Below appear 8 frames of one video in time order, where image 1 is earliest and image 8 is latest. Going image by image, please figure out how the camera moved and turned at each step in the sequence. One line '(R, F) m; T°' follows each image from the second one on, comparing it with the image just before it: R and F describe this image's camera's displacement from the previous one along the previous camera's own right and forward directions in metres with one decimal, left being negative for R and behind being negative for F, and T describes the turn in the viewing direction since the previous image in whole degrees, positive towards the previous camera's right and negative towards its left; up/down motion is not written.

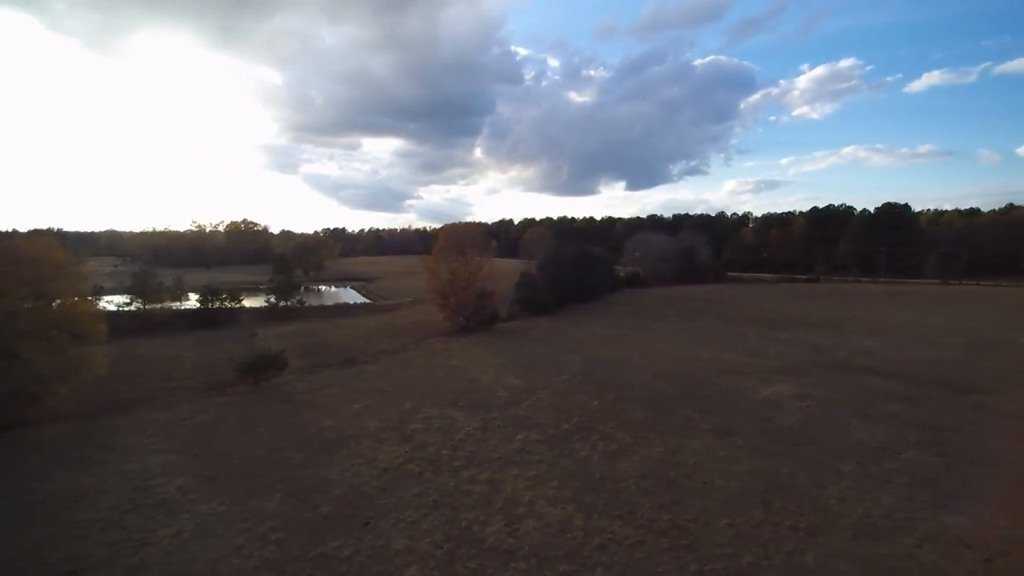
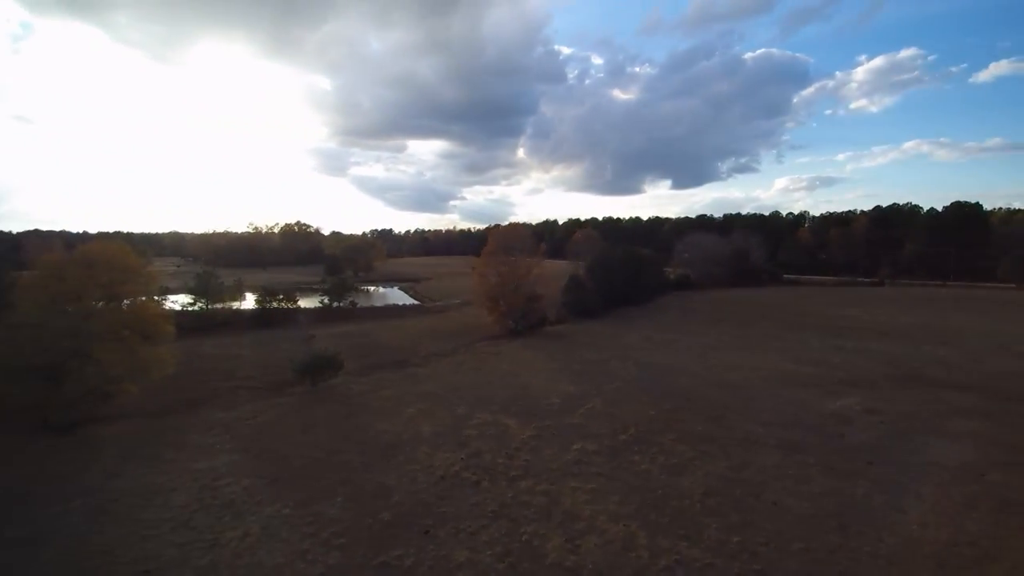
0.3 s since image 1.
(-0.5, +0.2) m; -5°
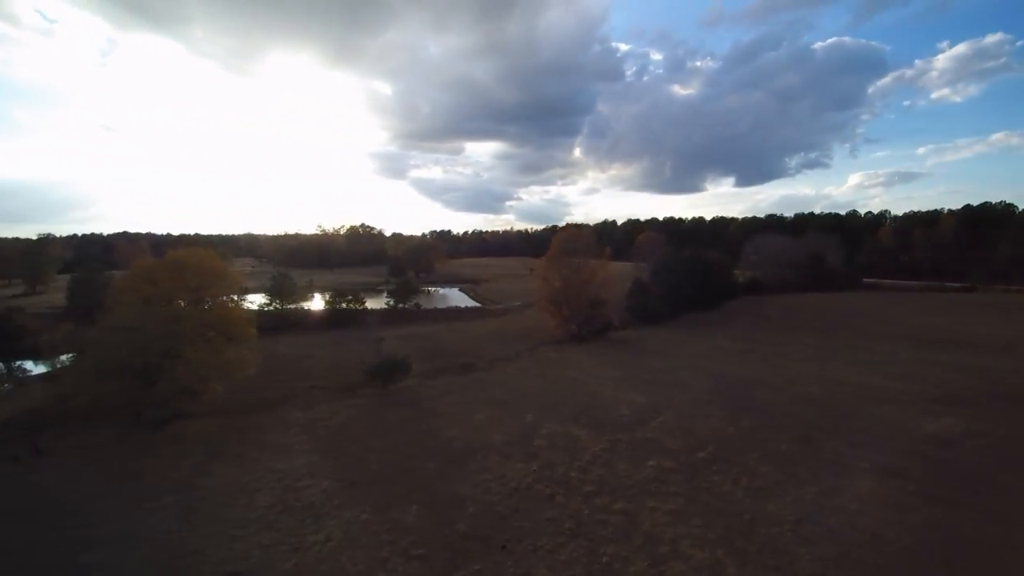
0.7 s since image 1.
(-0.6, +0.2) m; -6°
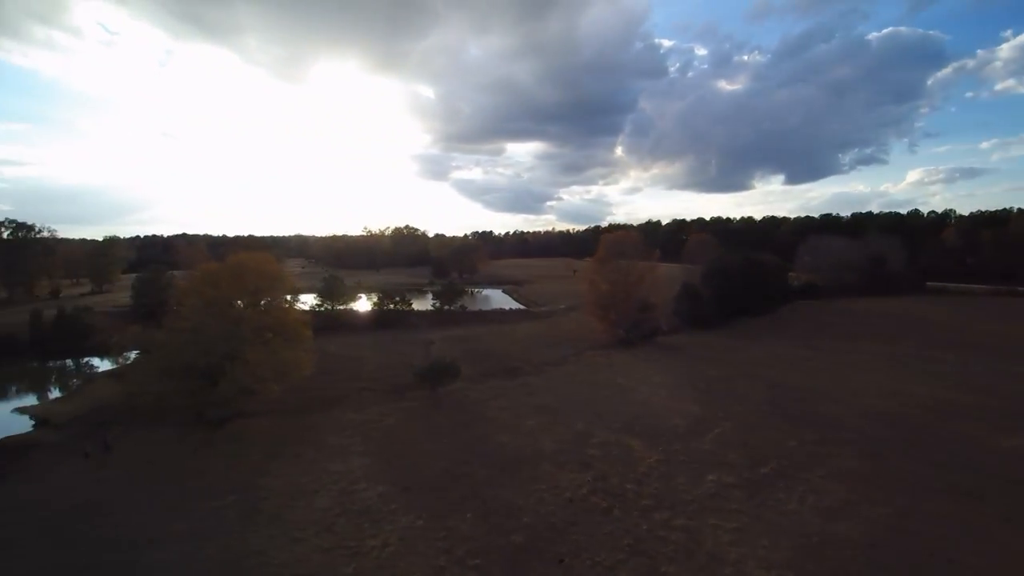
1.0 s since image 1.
(-0.5, +0.2) m; -4°
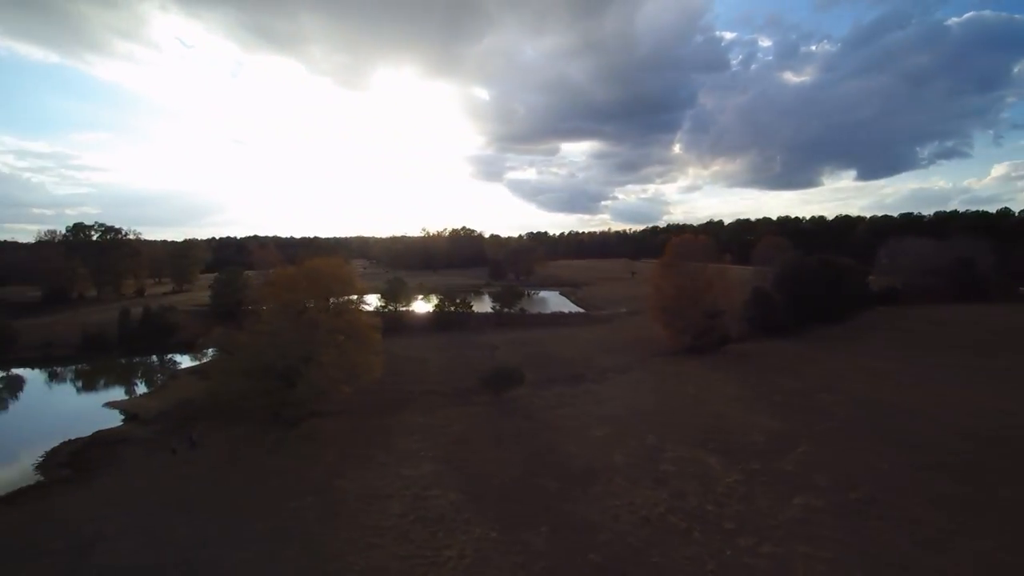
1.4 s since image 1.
(-0.6, +0.2) m; -6°
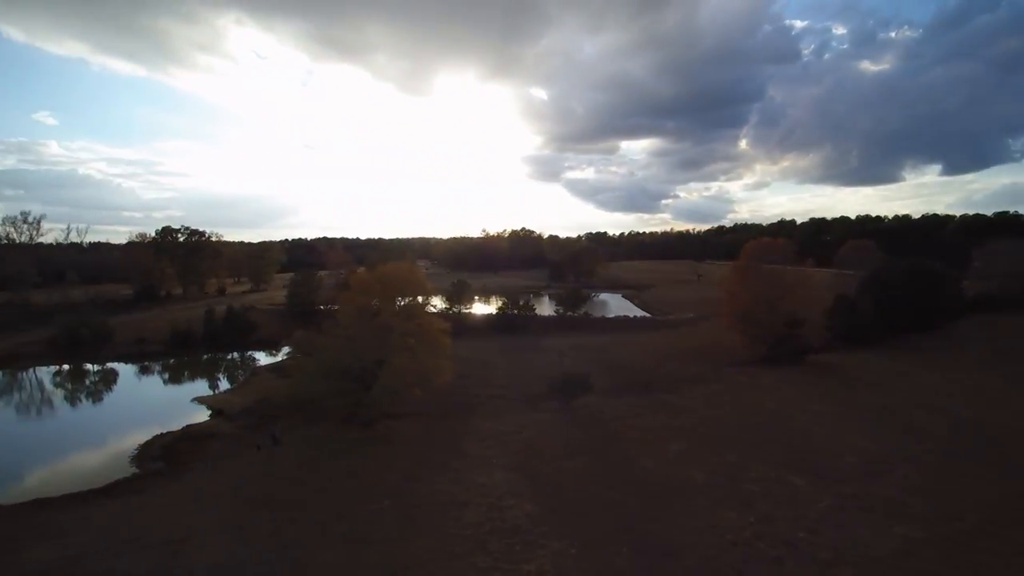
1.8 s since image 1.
(-0.6, +0.2) m; -6°
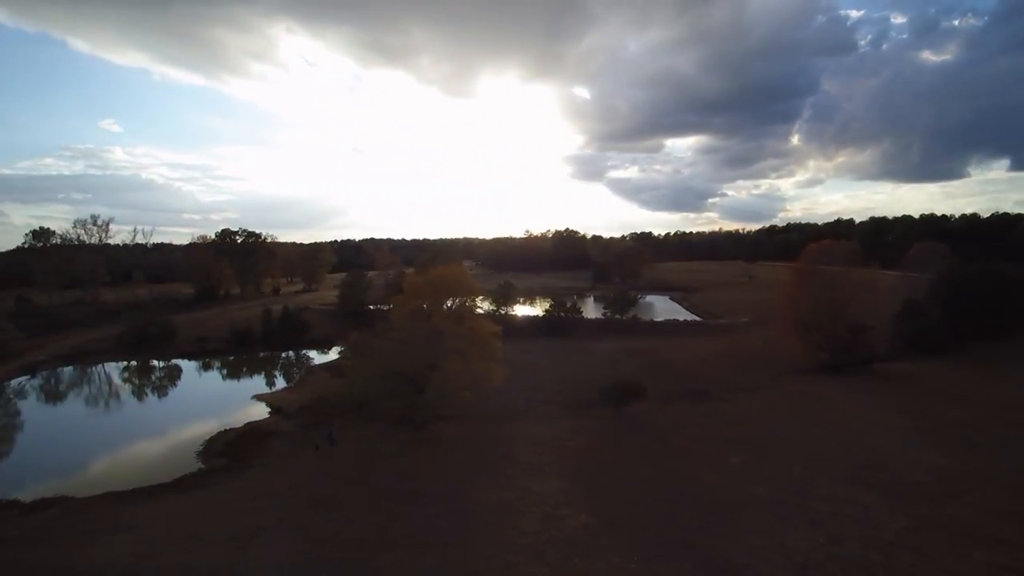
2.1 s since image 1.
(-0.5, +0.1) m; -4°
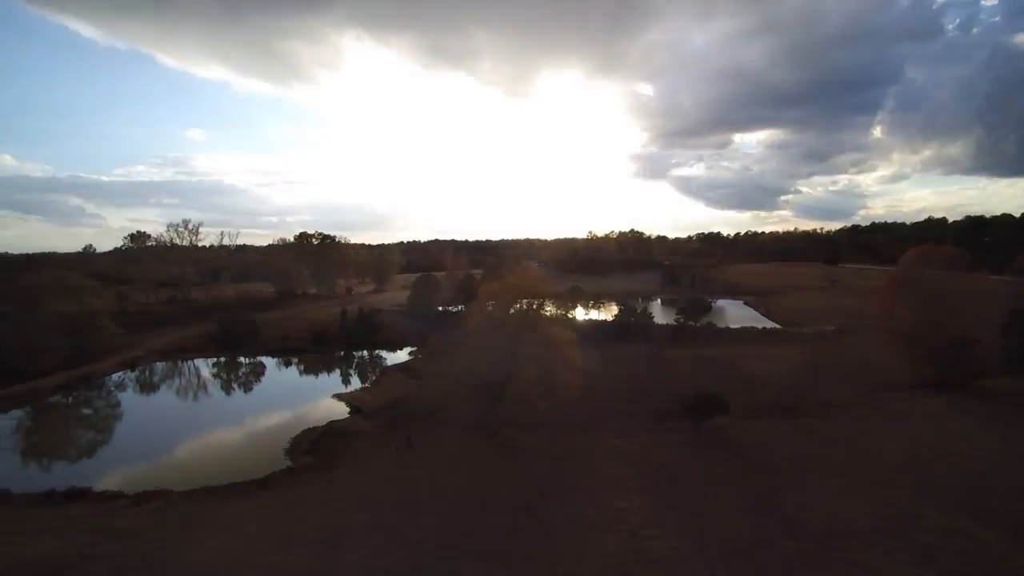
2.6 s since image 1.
(-0.8, 0.0) m; -6°
